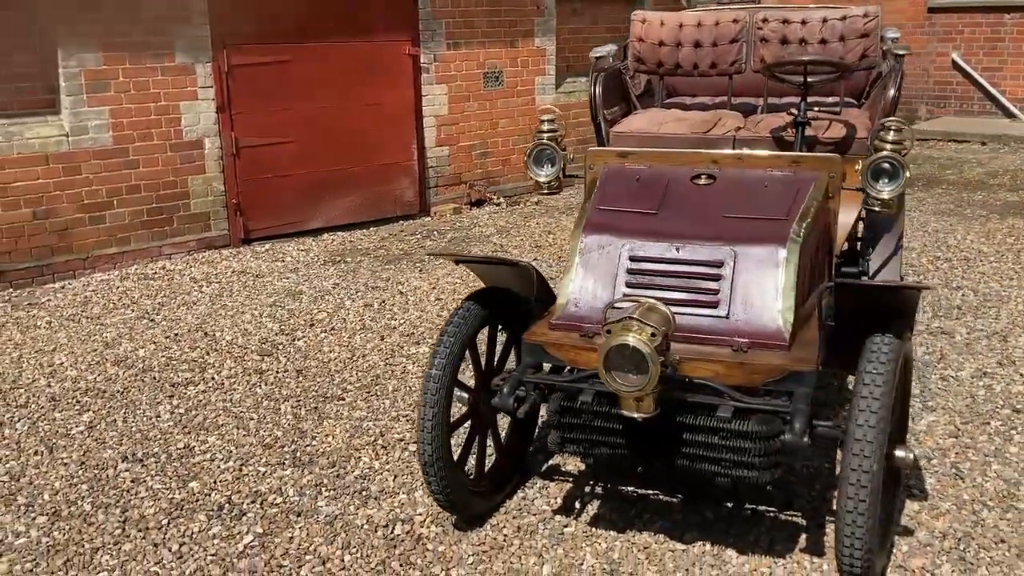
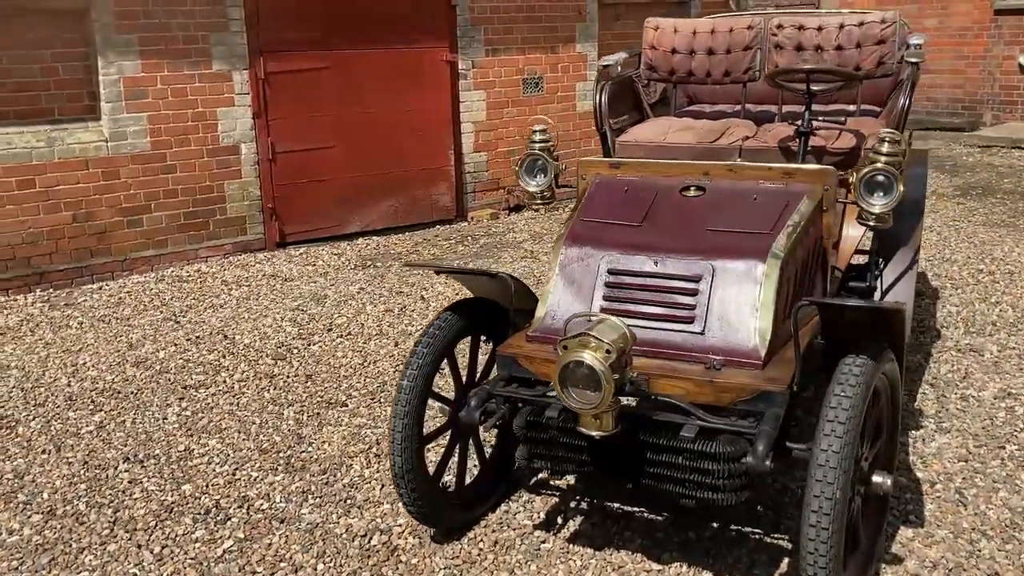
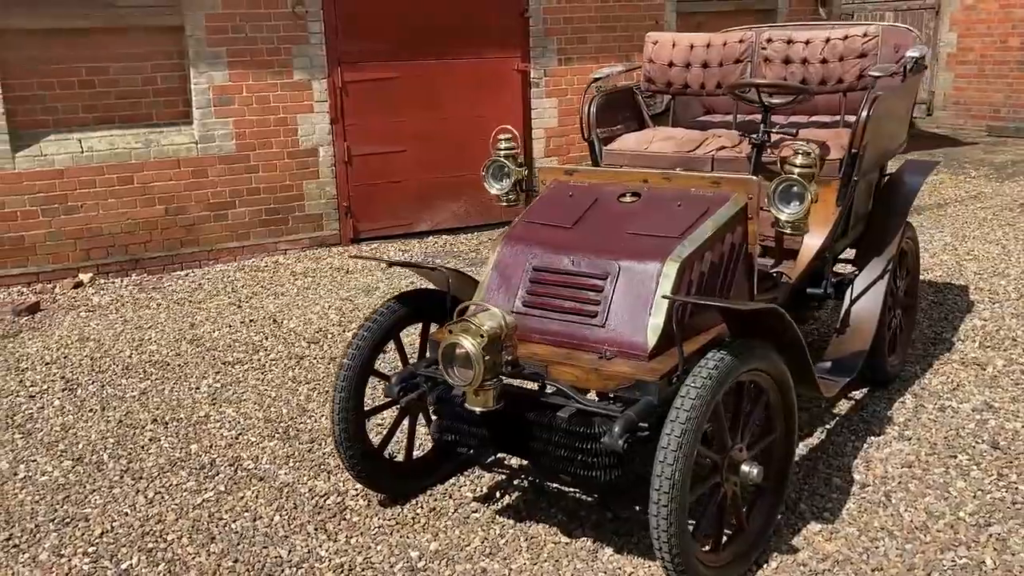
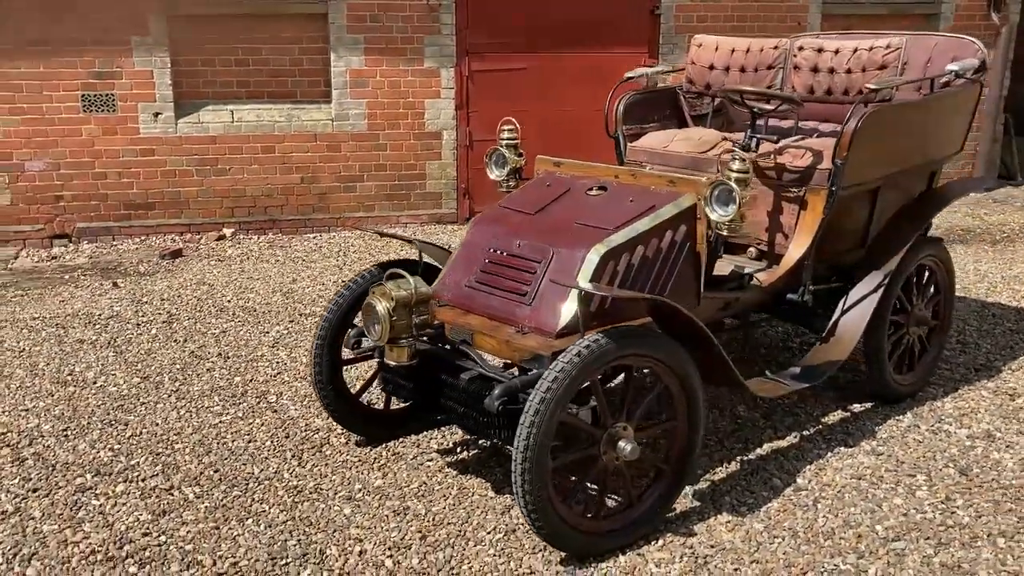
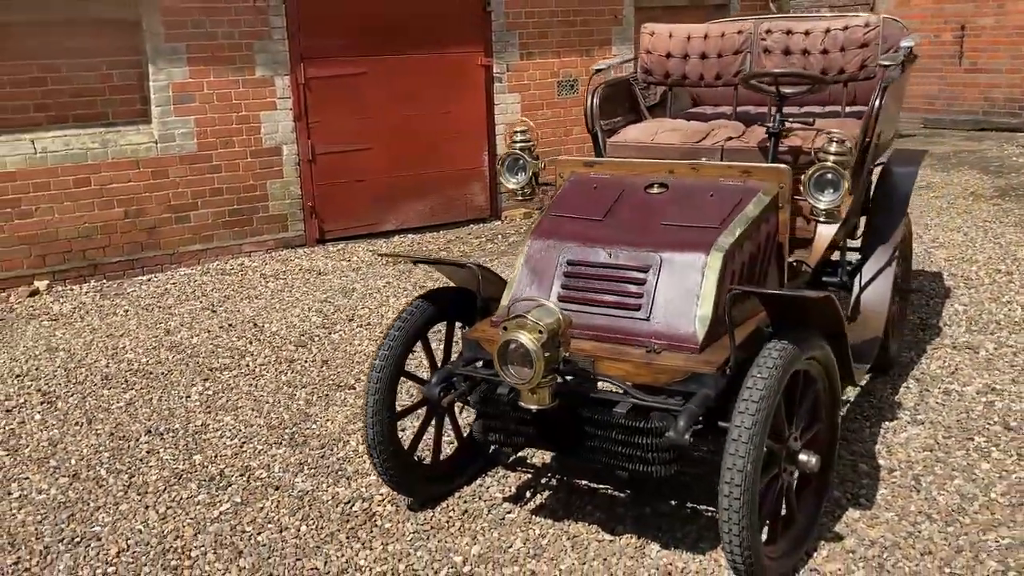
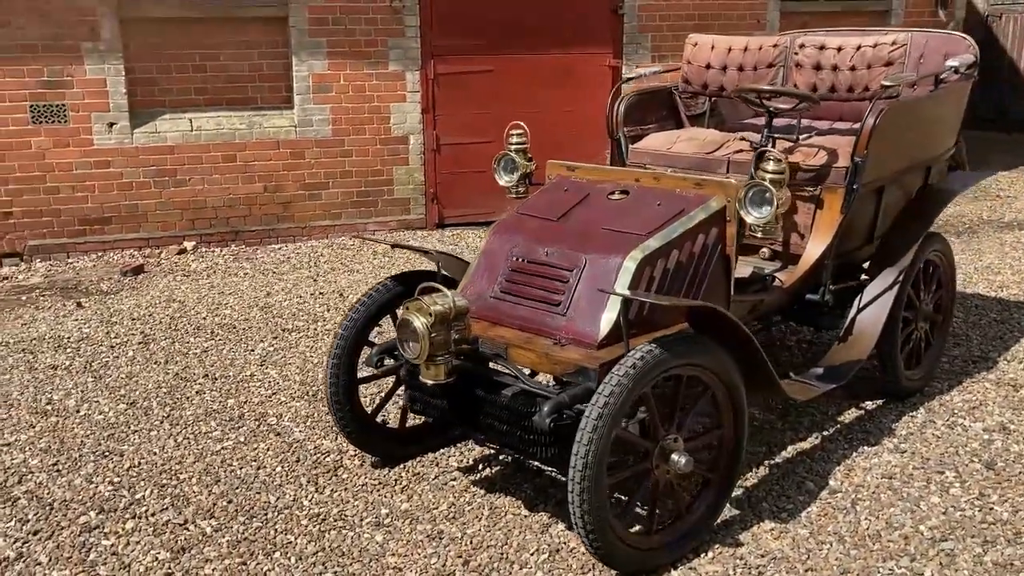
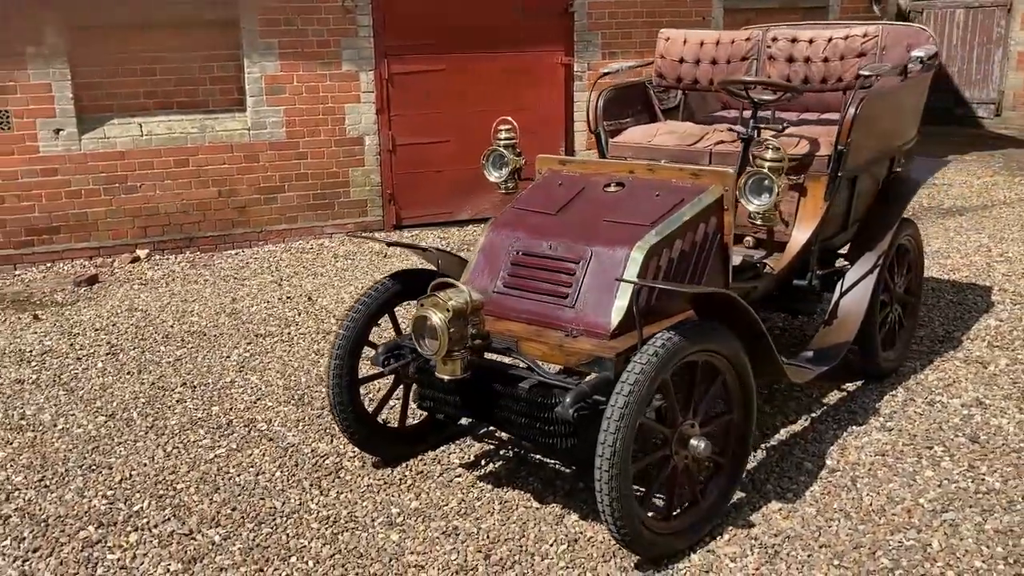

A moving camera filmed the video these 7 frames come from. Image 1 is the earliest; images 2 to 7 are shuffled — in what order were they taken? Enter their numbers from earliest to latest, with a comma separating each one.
2, 5, 3, 7, 6, 4
